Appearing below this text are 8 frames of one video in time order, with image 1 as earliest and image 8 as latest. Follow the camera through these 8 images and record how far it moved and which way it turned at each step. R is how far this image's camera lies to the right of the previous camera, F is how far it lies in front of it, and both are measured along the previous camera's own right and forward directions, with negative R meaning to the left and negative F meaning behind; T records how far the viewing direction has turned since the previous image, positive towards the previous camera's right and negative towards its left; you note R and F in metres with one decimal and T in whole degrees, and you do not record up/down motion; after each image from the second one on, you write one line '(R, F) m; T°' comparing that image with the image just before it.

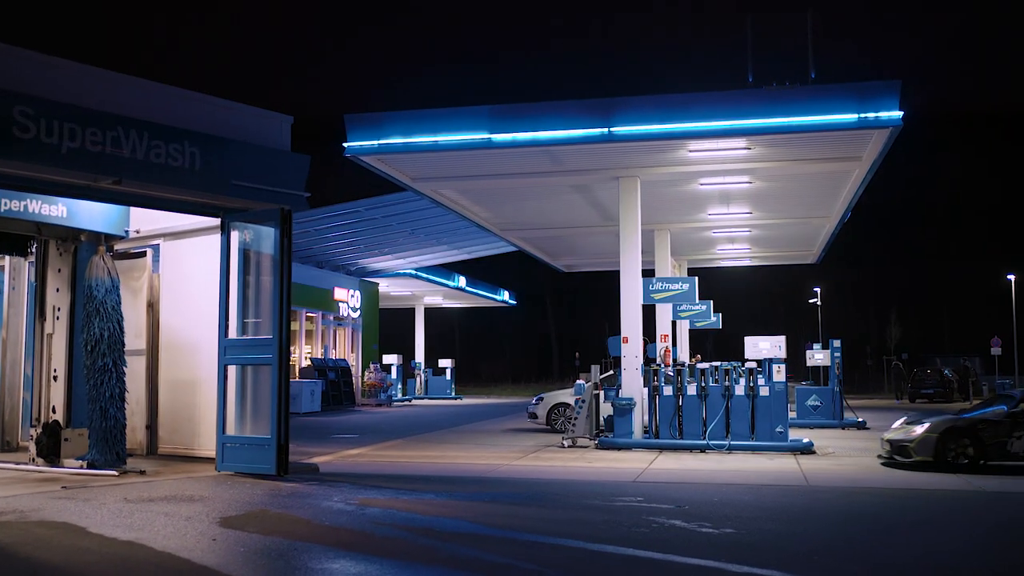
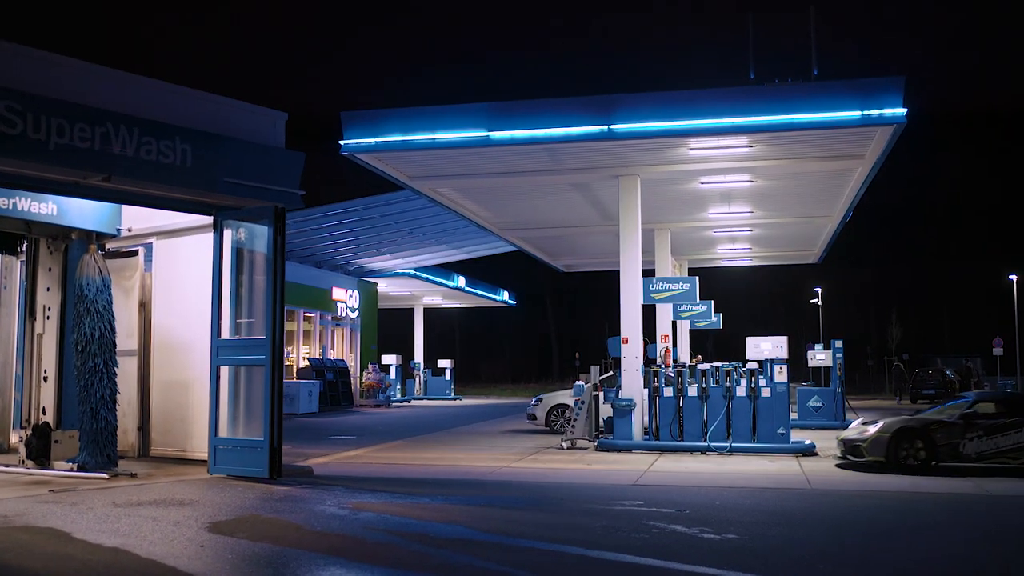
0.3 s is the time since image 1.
(0.0, +0.2) m; 0°
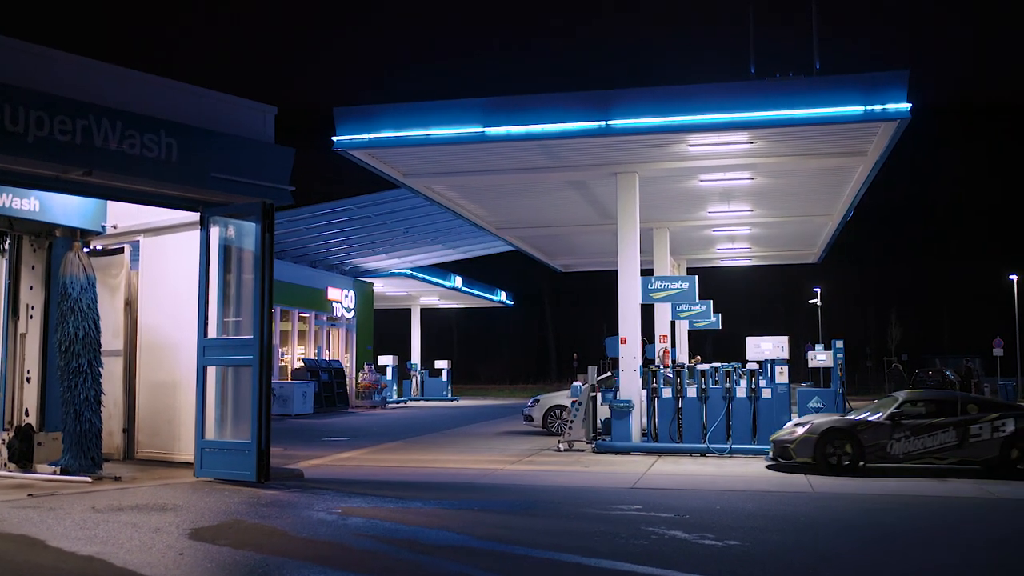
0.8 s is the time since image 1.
(0.0, +0.3) m; 0°
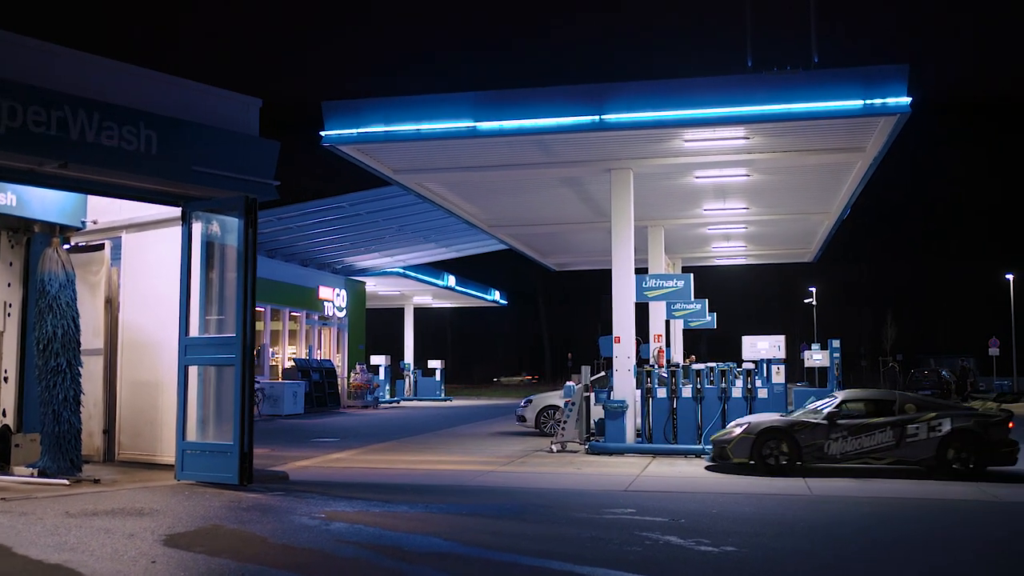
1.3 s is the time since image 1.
(0.0, +0.3) m; 0°
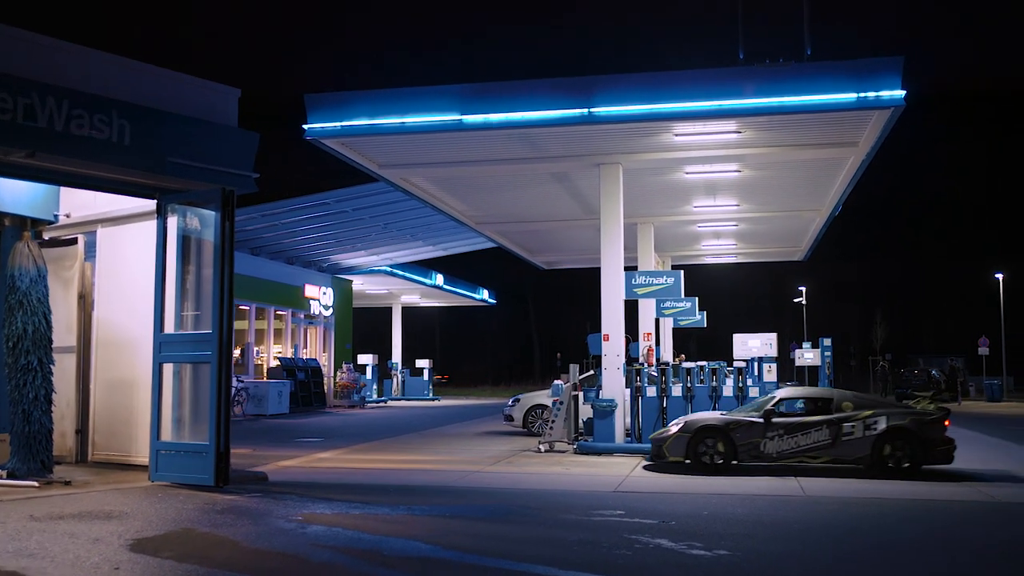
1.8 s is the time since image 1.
(0.0, +0.3) m; +1°
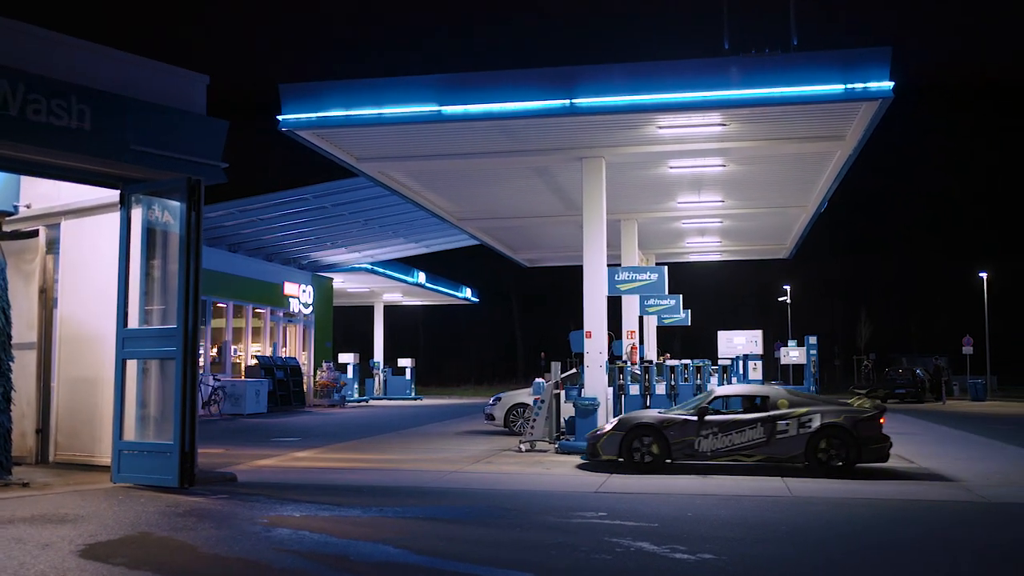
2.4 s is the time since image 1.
(+0.1, +0.3) m; +1°
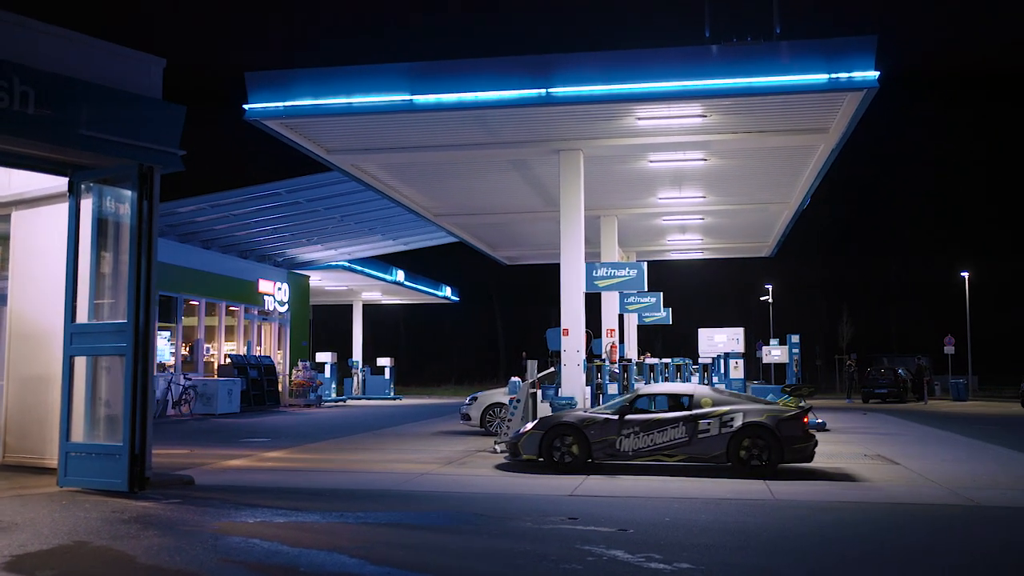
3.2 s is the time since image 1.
(+0.1, +0.4) m; +1°
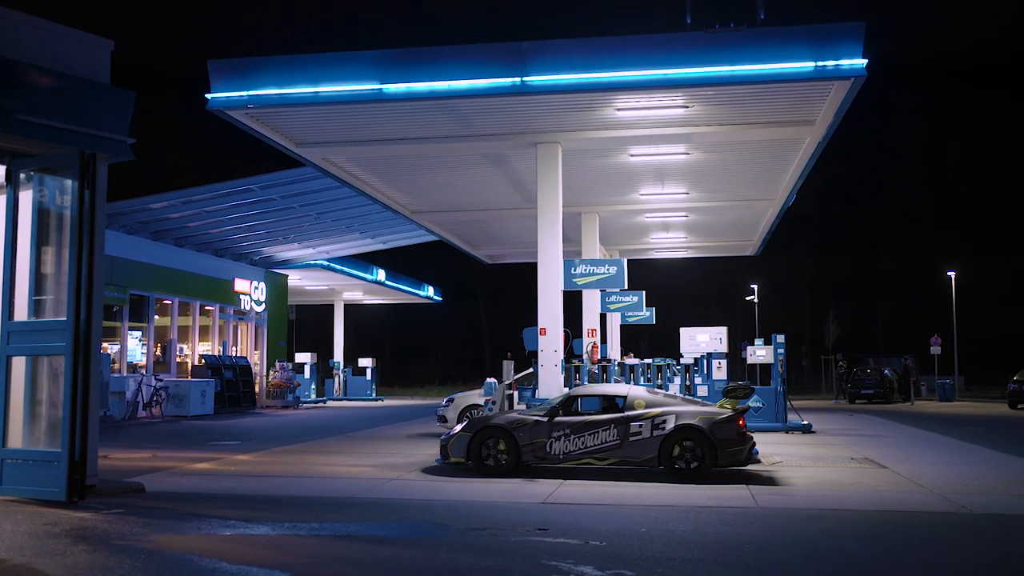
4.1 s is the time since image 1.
(+0.2, +0.5) m; +1°
